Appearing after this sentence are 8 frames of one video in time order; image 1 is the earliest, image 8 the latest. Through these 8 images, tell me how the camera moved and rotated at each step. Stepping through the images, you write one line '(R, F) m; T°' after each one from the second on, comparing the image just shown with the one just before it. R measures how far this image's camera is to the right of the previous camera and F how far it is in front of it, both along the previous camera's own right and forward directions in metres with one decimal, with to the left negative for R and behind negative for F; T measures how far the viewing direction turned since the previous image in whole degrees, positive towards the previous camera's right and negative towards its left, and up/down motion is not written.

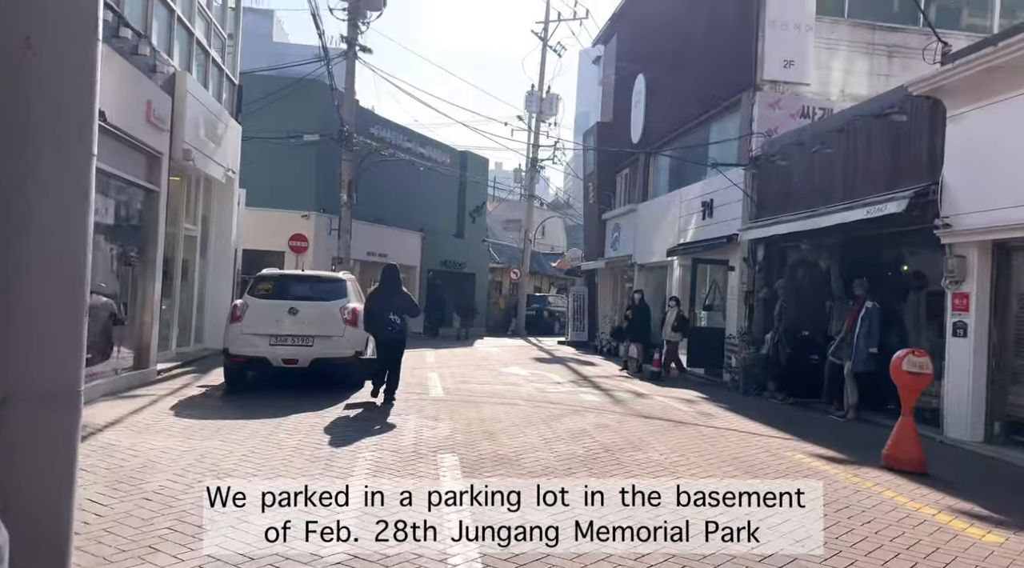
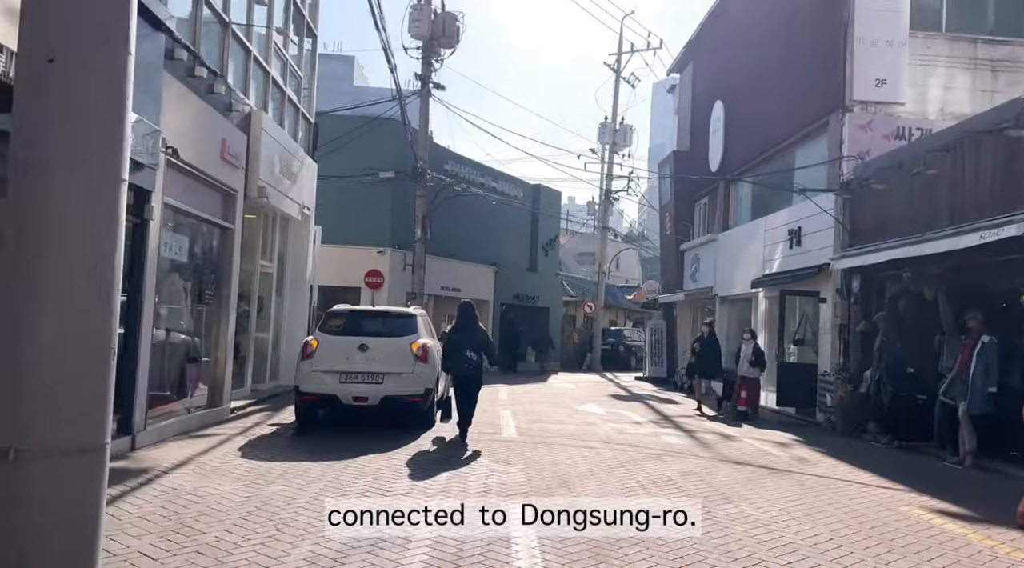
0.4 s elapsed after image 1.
(0.0, +0.5) m; -5°
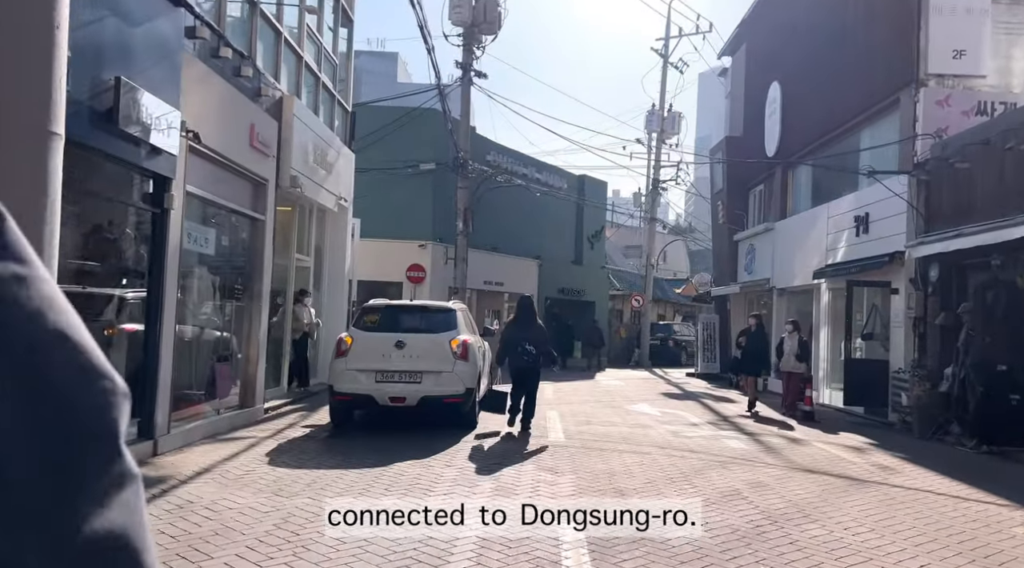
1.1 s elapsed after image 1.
(0.0, +0.8) m; -3°
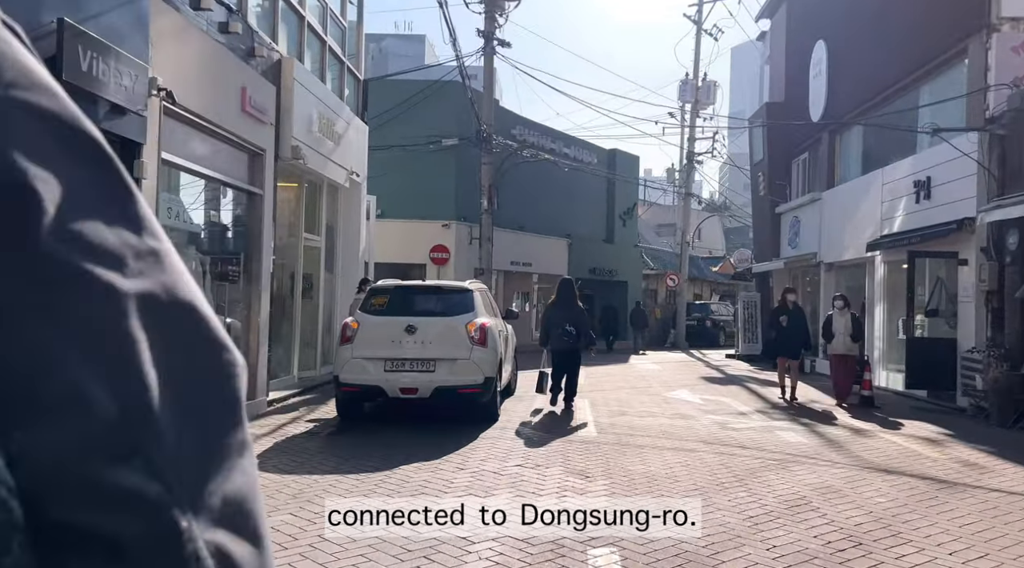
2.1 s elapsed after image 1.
(+0.1, +1.1) m; -2°
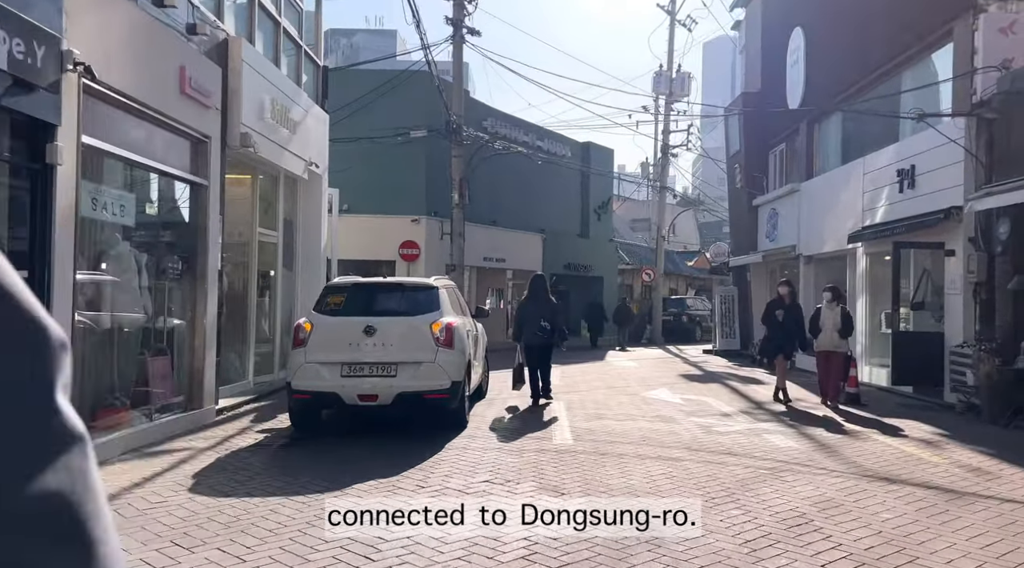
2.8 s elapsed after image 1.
(+0.1, +0.7) m; +2°
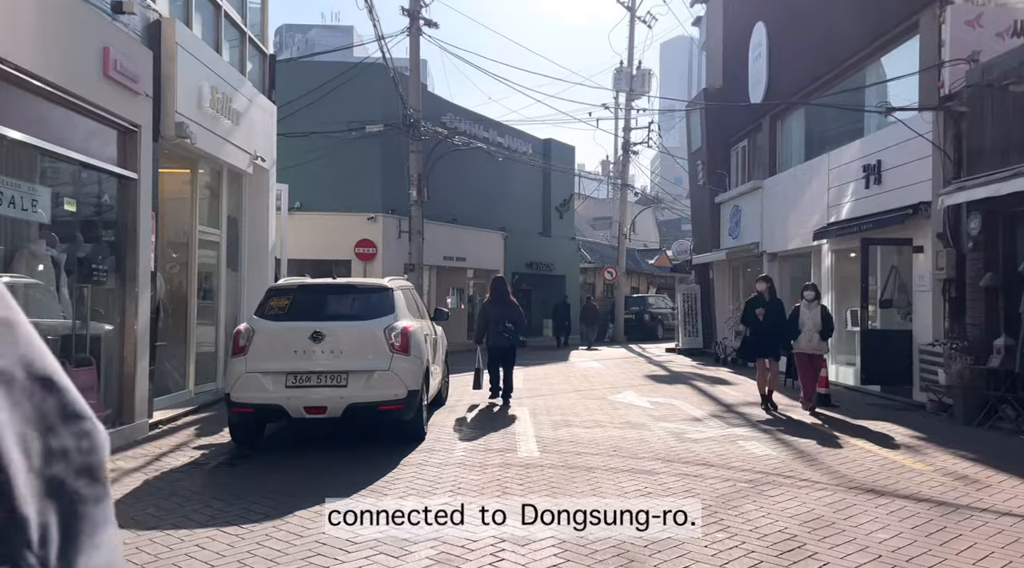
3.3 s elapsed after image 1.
(0.0, +0.6) m; +3°
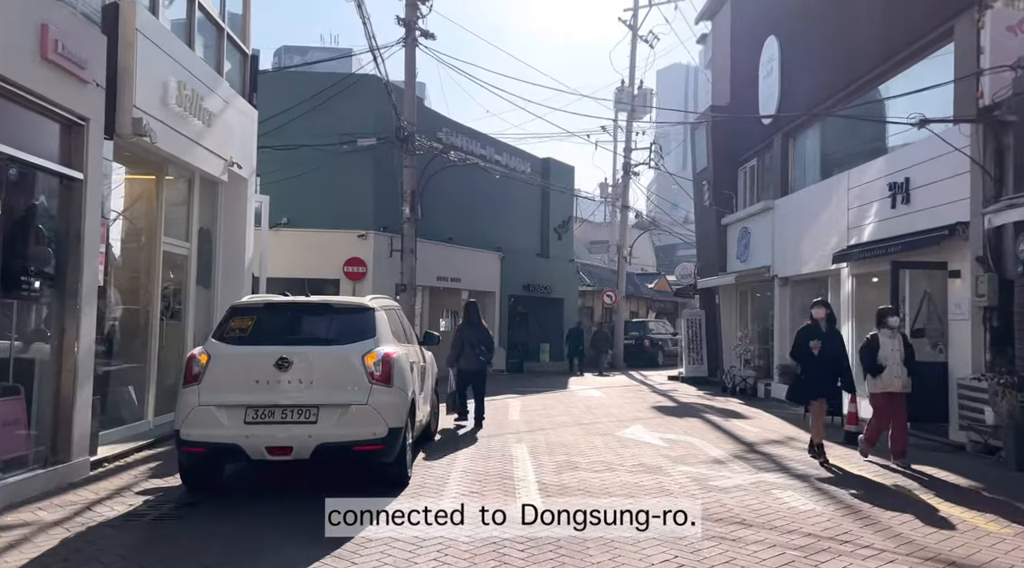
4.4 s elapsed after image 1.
(0.0, +1.1) m; 0°
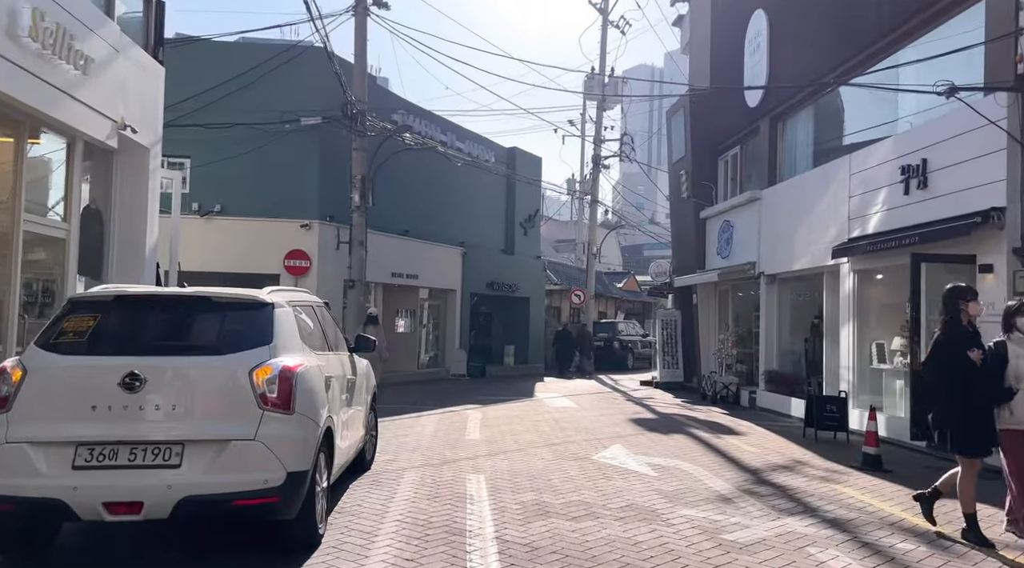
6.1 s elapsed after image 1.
(+0.1, +1.9) m; +3°
